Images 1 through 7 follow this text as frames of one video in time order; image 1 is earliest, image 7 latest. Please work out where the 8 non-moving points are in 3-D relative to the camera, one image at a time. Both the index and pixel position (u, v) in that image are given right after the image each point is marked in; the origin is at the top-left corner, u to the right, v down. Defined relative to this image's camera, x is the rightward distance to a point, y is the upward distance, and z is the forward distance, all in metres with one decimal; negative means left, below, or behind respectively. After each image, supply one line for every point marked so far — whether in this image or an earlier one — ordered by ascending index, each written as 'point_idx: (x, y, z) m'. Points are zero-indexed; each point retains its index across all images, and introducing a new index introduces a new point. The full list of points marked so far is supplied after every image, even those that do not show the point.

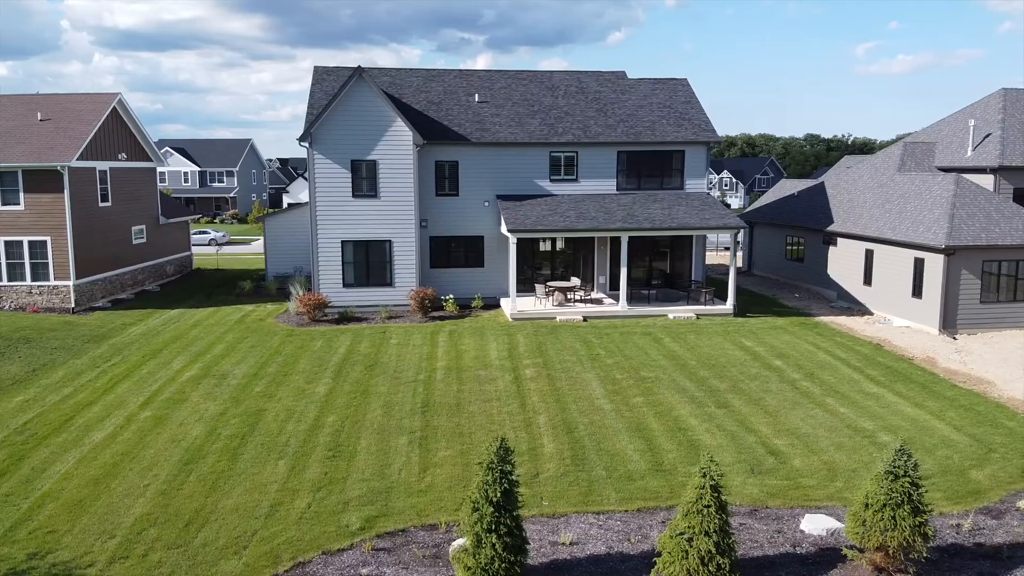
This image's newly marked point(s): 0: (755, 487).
0: (+3.9, -3.2, +13.2) m
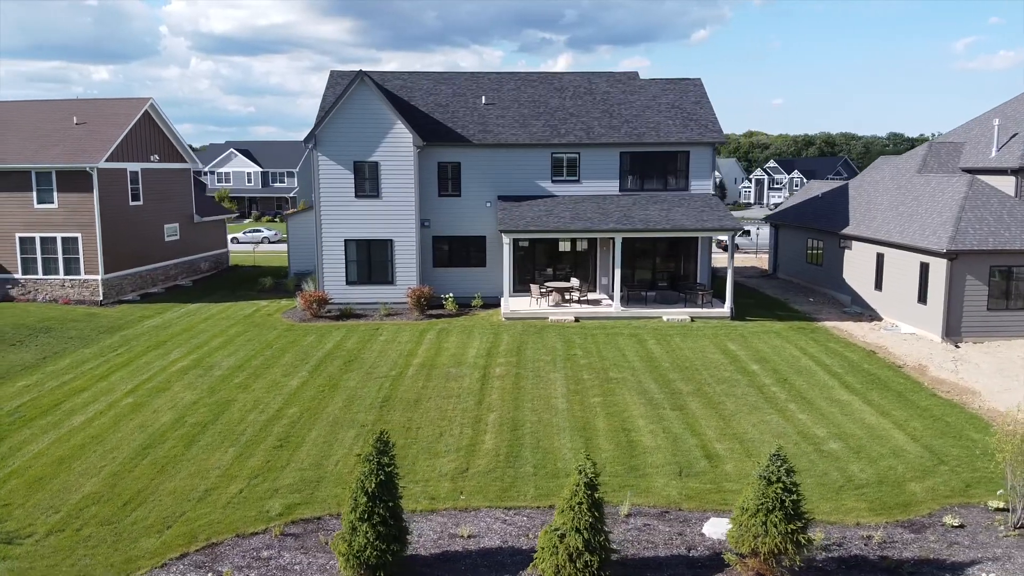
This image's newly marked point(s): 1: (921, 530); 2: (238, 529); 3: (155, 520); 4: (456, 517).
0: (+2.6, -3.3, +13.2) m
1: (+6.0, -3.5, +11.8) m
2: (-4.1, -3.6, +12.2) m
3: (-5.6, -3.6, +12.6) m
4: (-0.9, -3.5, +12.4) m
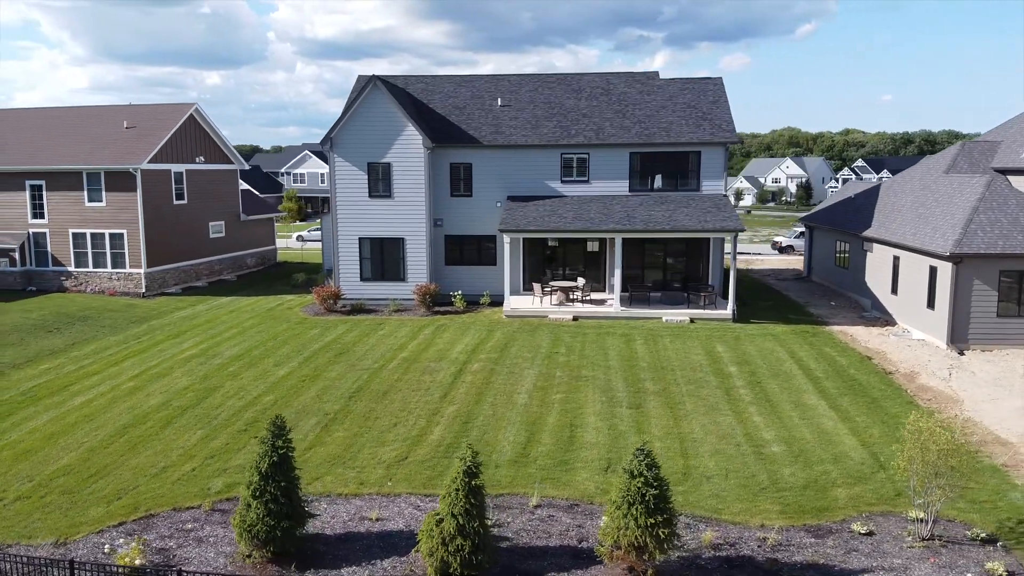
0: (+1.3, -3.2, +13.4) m
1: (+4.5, -3.6, +11.7) m
2: (-5.5, -3.5, +13.2) m
3: (-6.9, -3.5, +13.8) m
4: (-2.2, -3.4, +13.0) m
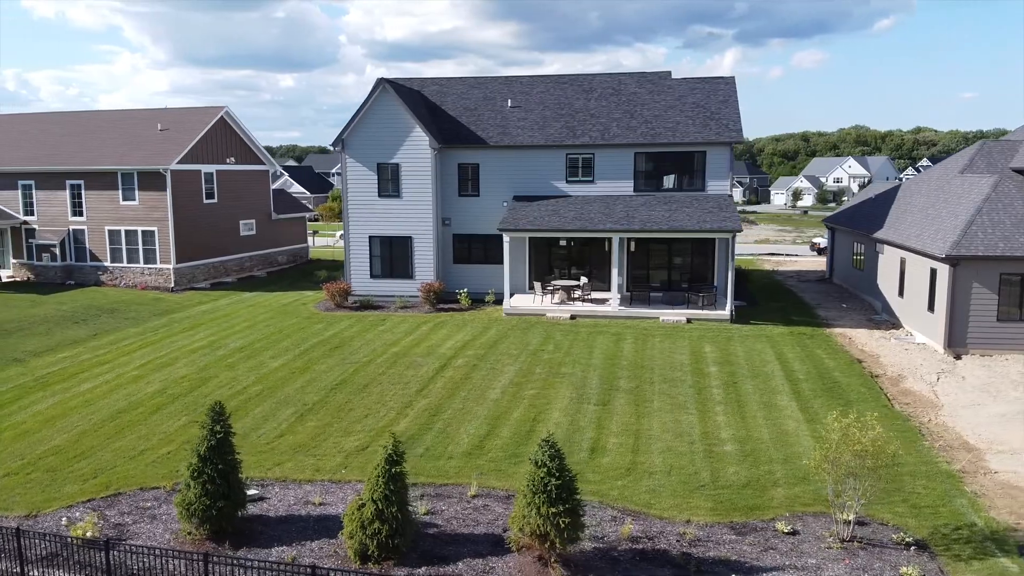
0: (+0.4, -3.2, +13.8) m
1: (+3.4, -3.6, +11.8) m
2: (-6.4, -3.4, +14.1) m
3: (-7.7, -3.3, +14.7) m
4: (-3.2, -3.3, +13.6) m
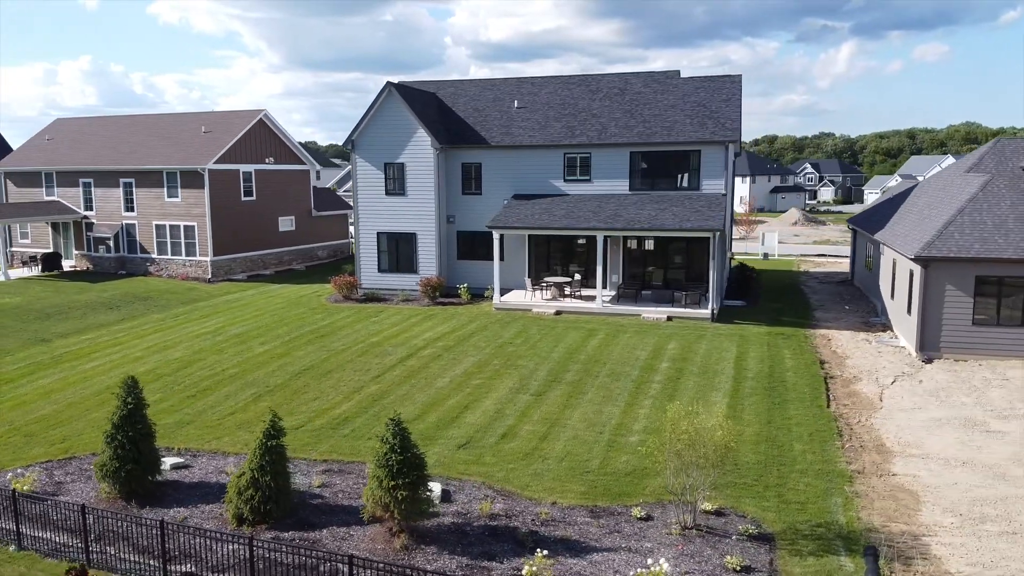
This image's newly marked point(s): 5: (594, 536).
0: (-1.4, -3.1, +14.6) m
1: (+1.4, -3.5, +12.3) m
2: (-8.1, -3.1, +15.8) m
3: (-9.3, -3.0, +16.6) m
4: (-4.9, -3.1, +14.9) m
5: (+1.2, -3.6, +11.7) m
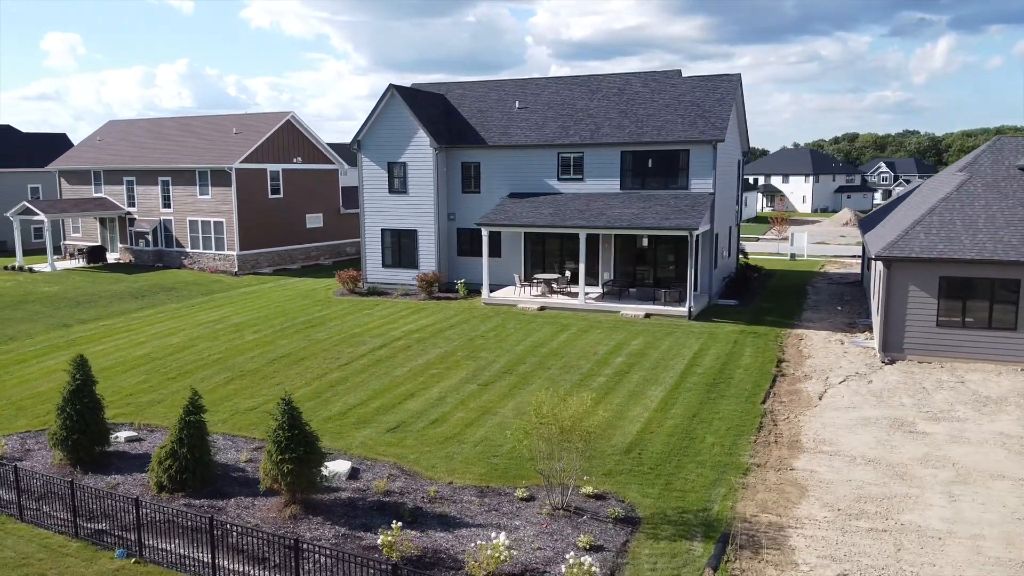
0: (-2.9, -2.9, +15.6) m
1: (-0.4, -3.4, +13.0) m
2: (-9.4, -2.9, +17.4) m
3: (-10.6, -2.8, +18.3) m
4: (-6.4, -2.9, +16.2) m
5: (-0.6, -3.5, +12.5) m
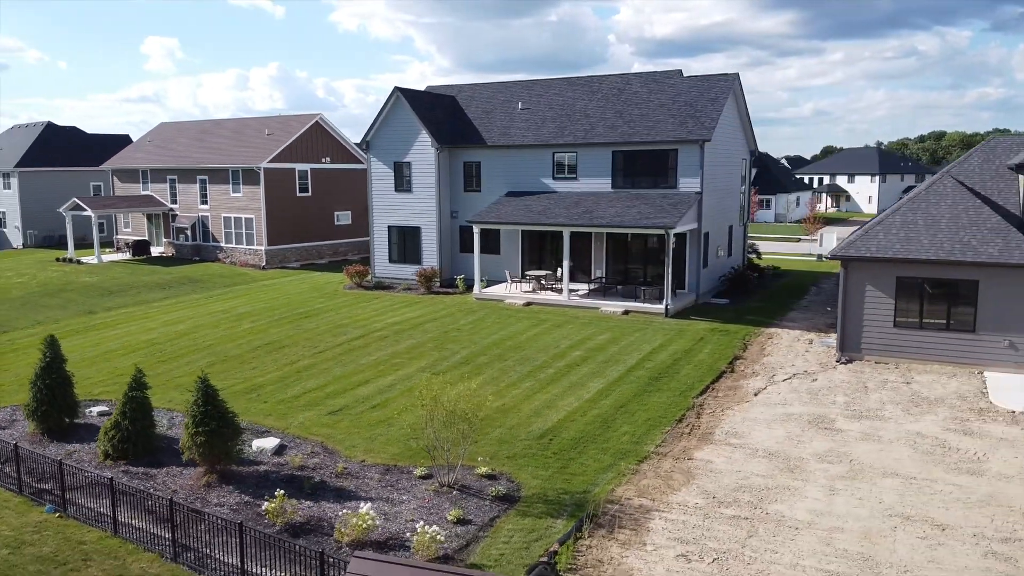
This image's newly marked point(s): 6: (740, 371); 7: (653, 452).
0: (-4.3, -2.7, +16.7) m
1: (-2.1, -3.2, +13.9) m
2: (-10.7, -2.6, +19.2) m
3: (-11.7, -2.5, +20.2) m
4: (-7.7, -2.7, +17.8) m
5: (-2.4, -3.3, +13.4) m
6: (+5.5, -2.0, +19.2) m
7: (+2.6, -3.0, +14.6) m
